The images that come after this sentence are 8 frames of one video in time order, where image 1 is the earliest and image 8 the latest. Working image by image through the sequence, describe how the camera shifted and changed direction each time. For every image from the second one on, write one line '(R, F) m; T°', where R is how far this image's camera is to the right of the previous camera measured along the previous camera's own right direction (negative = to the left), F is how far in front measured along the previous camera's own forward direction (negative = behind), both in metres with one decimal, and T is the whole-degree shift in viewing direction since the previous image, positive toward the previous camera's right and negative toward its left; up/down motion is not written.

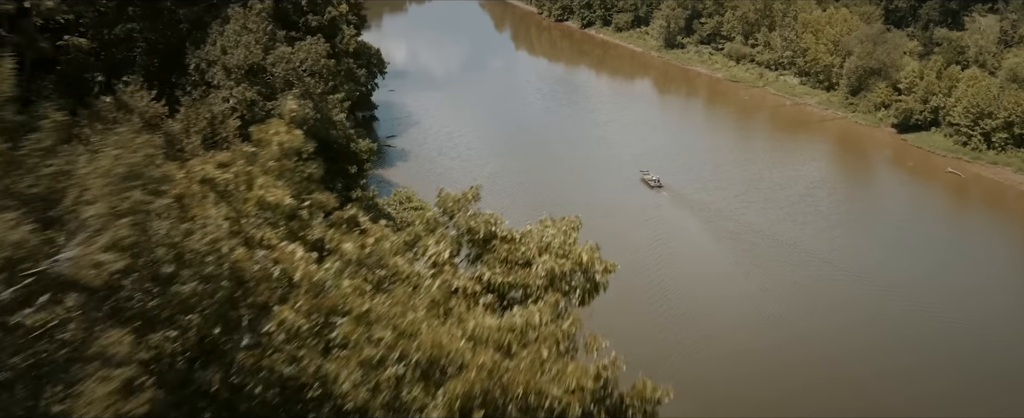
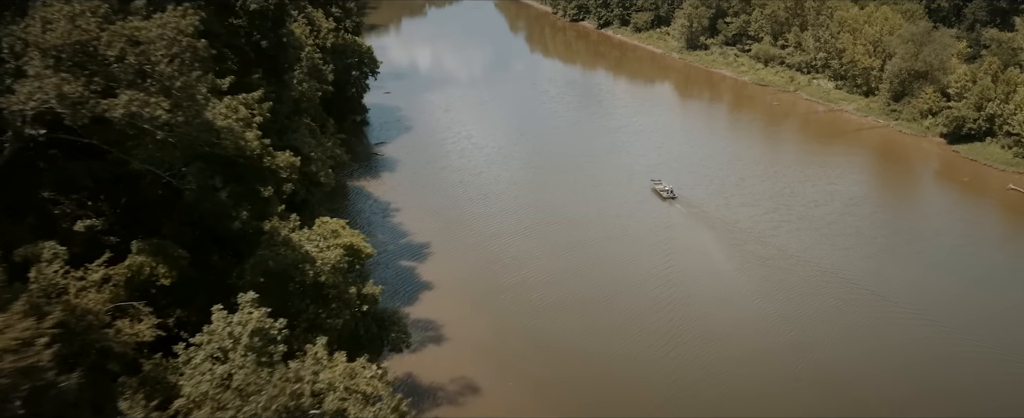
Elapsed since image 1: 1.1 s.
(+1.0, +5.6) m; -1°
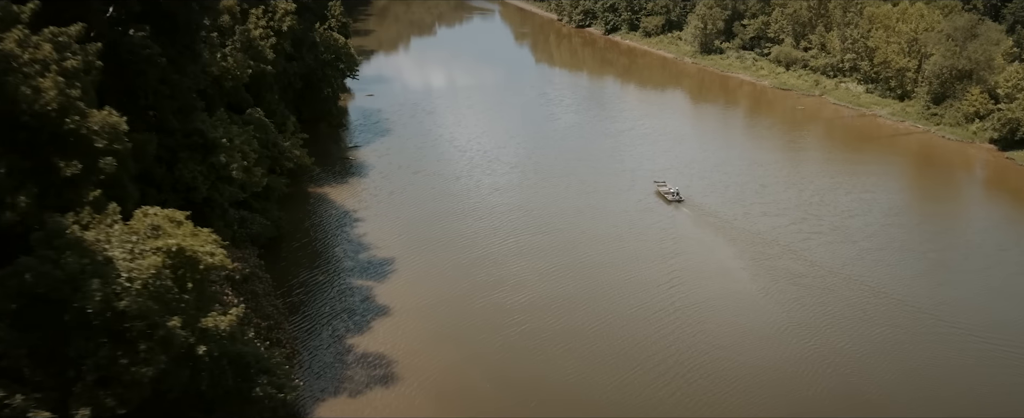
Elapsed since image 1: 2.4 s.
(+0.9, +5.8) m; -1°
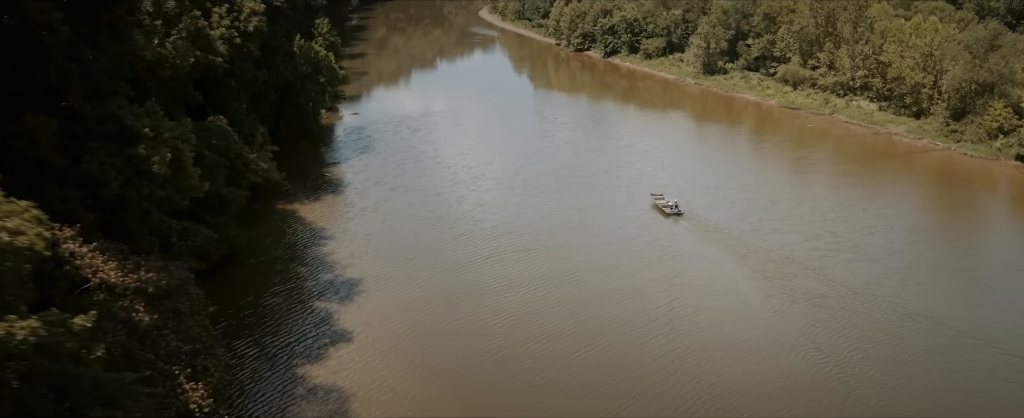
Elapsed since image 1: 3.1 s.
(+0.5, +3.2) m; 0°
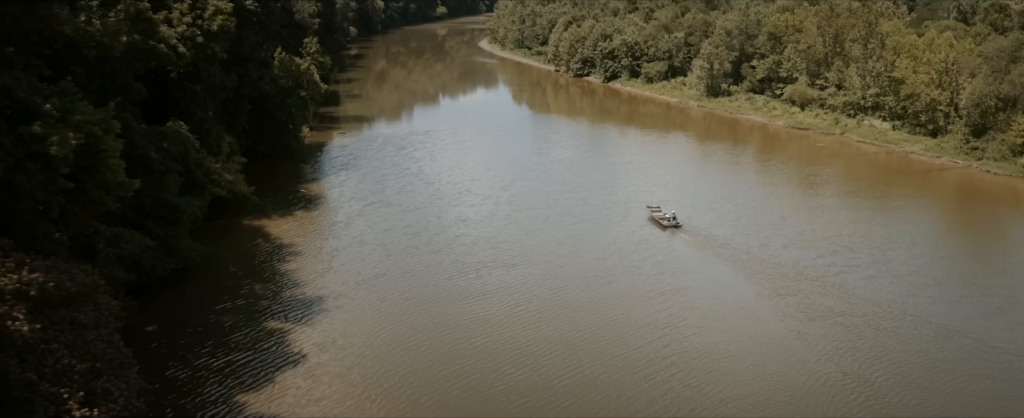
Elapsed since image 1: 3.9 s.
(+0.5, +2.8) m; 0°
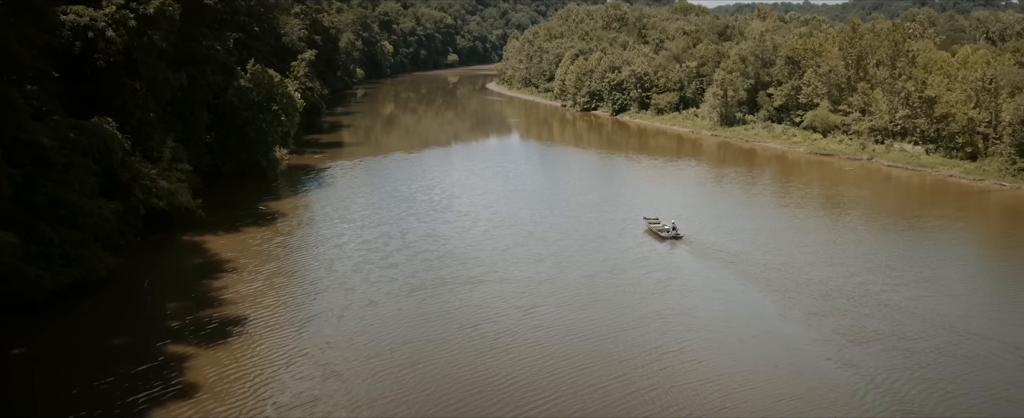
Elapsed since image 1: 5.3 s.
(+0.9, +4.4) m; -1°
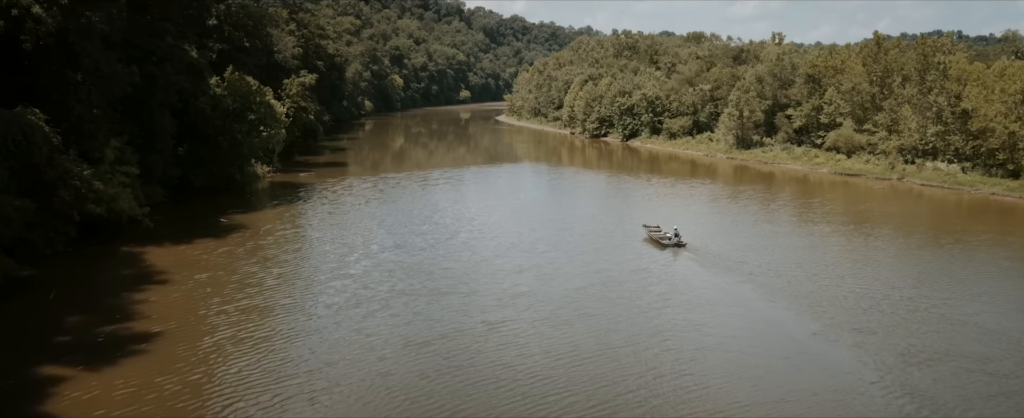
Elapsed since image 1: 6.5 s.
(+0.7, +3.5) m; -1°
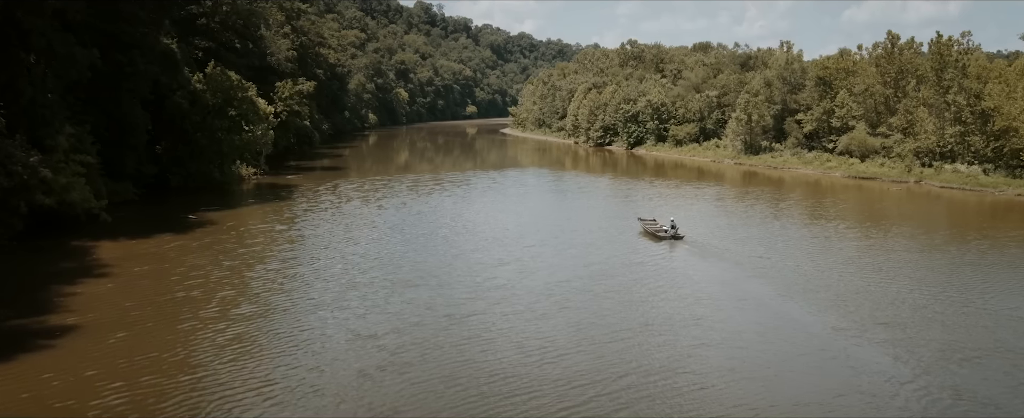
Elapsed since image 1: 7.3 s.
(+0.5, +2.0) m; 0°
